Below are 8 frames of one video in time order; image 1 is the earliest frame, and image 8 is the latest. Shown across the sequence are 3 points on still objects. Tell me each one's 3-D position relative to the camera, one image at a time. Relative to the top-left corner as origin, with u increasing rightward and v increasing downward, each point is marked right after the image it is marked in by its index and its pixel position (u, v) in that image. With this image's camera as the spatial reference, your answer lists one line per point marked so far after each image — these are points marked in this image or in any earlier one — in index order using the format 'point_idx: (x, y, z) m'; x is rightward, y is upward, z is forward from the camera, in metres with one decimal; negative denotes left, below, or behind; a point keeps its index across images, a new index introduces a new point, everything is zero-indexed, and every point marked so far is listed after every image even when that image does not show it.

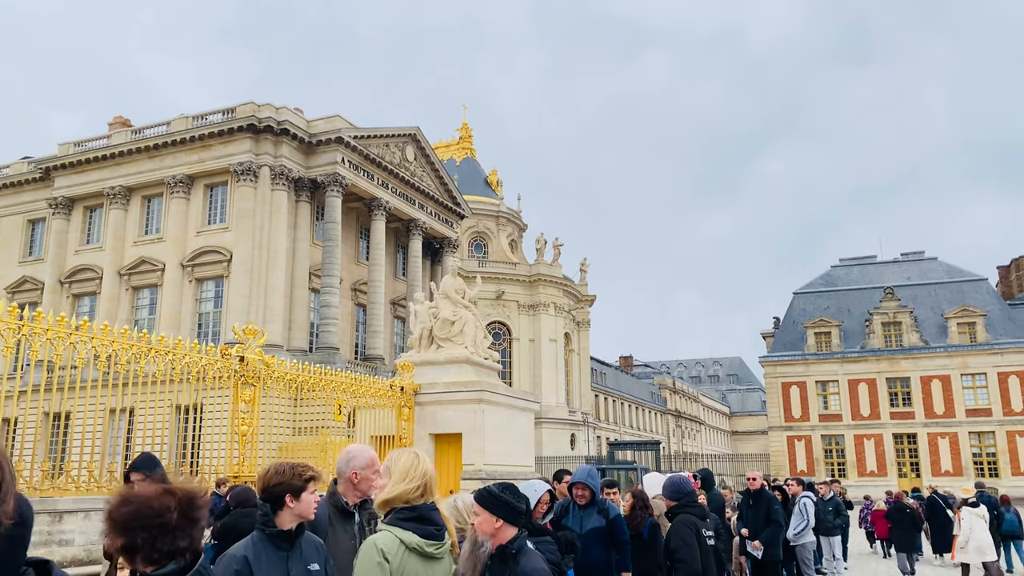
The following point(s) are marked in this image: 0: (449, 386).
0: (-1.0, -1.6, +13.3) m
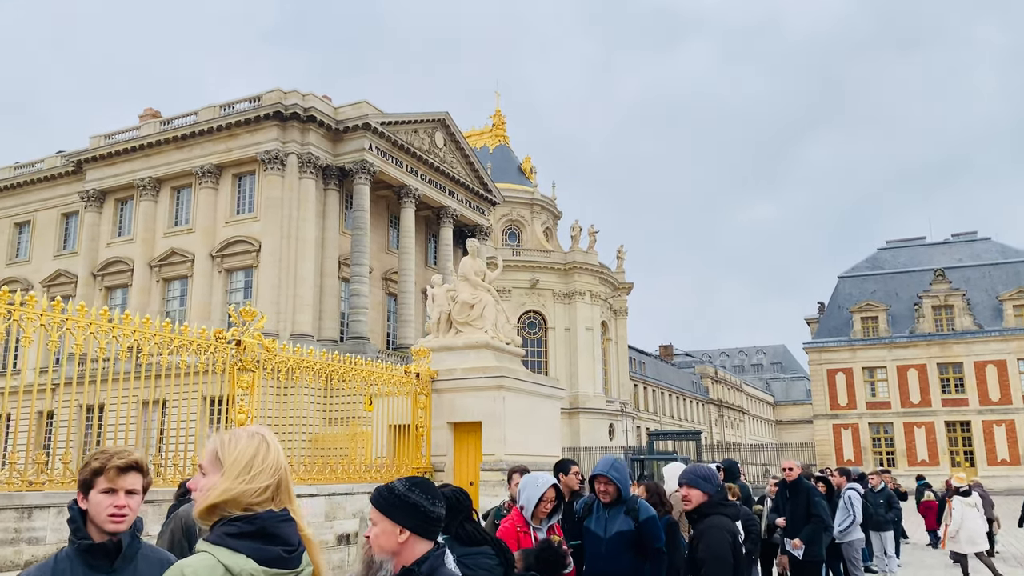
0: (-0.7, -1.3, +12.5) m
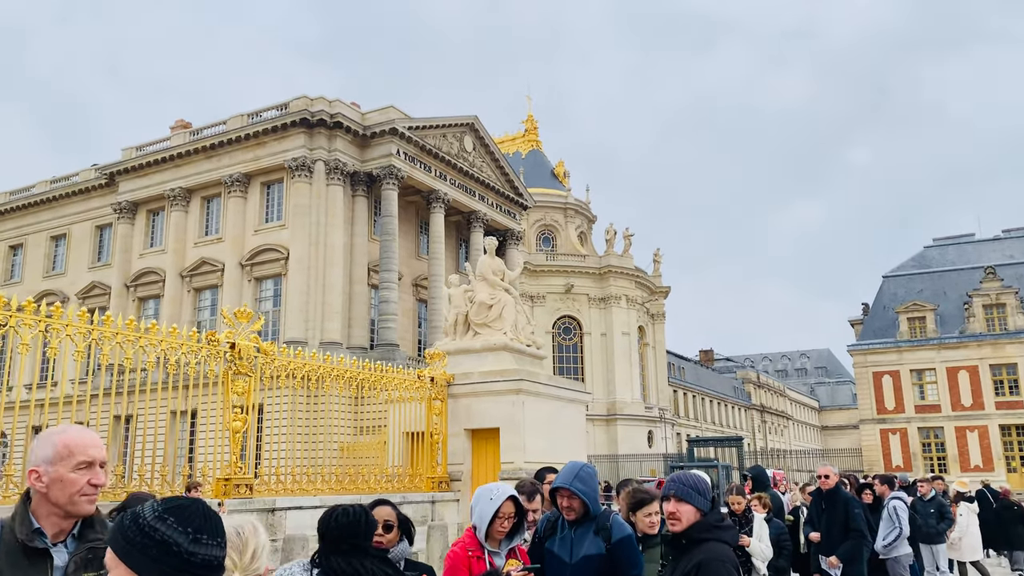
0: (-0.4, -1.3, +11.9) m
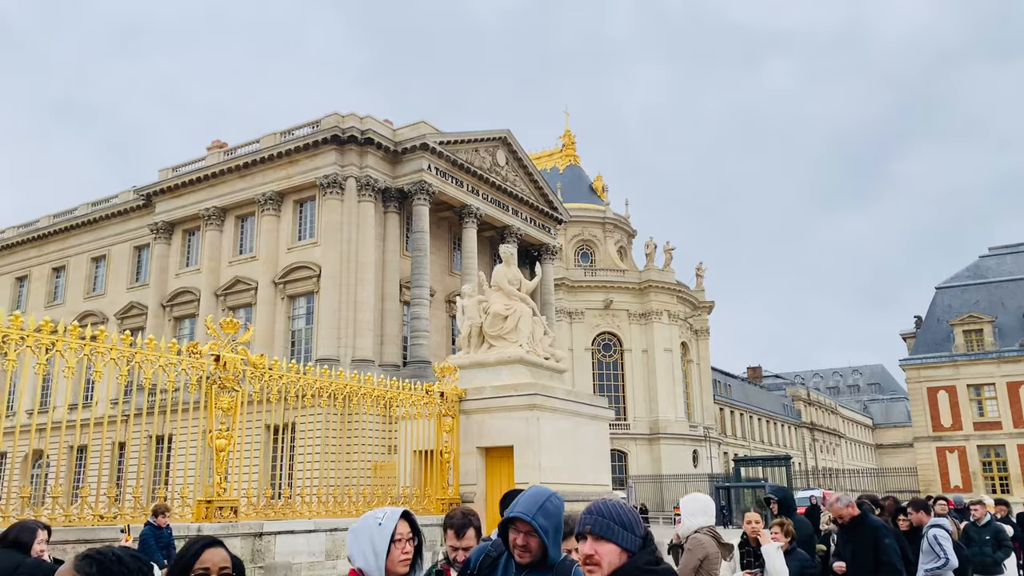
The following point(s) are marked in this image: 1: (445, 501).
0: (-0.2, -1.4, +11.3) m
1: (-0.9, -2.9, +10.9) m
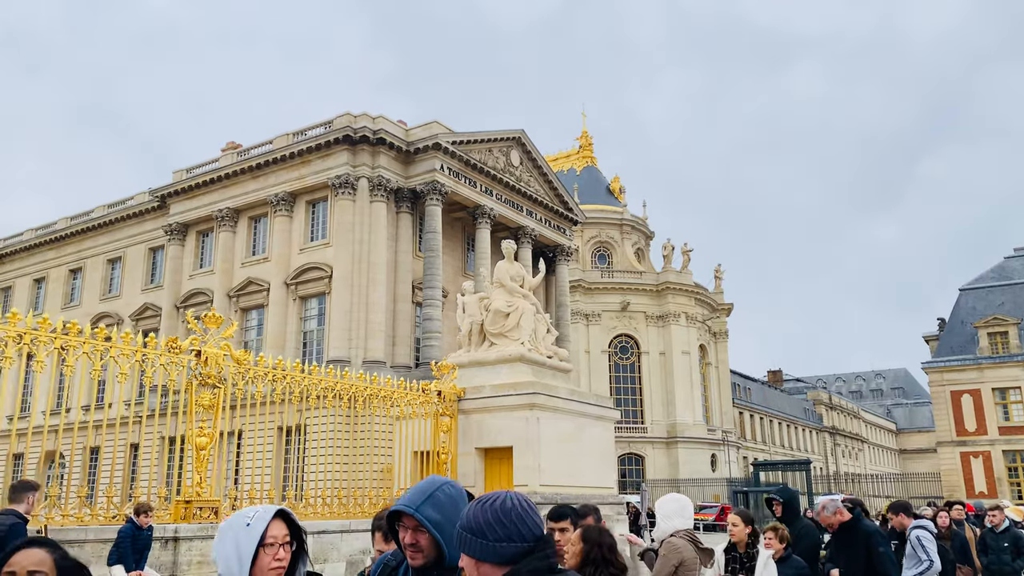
0: (-0.2, -1.4, +11.0) m
1: (-0.9, -2.8, +10.6) m
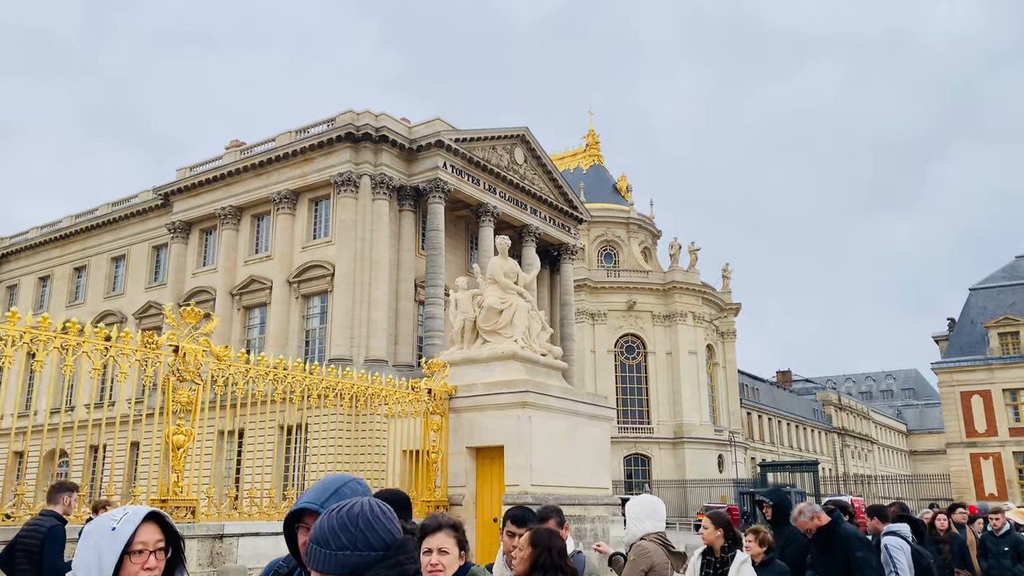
0: (-0.3, -1.3, +10.7) m
1: (-1.0, -2.8, +10.4) m
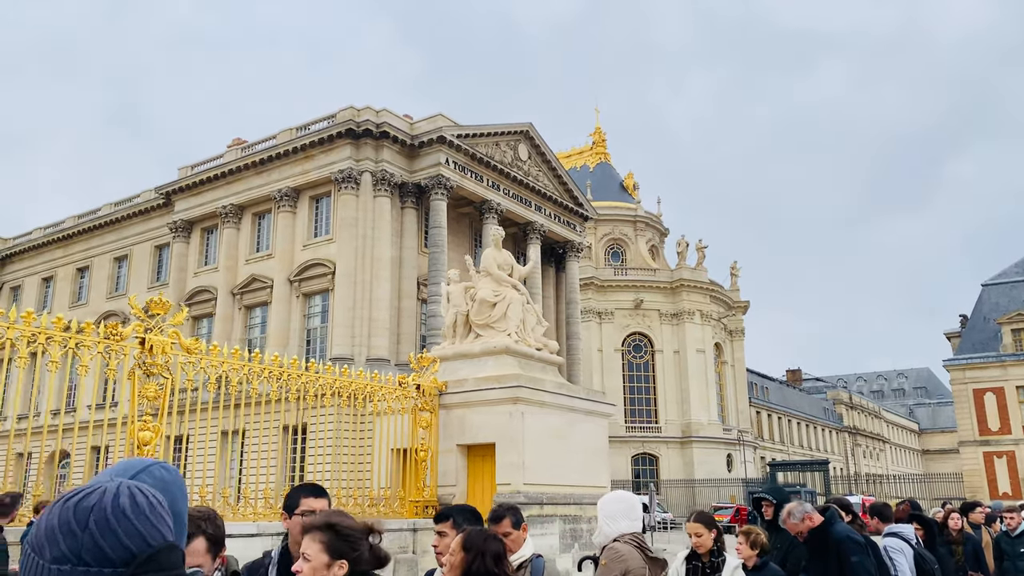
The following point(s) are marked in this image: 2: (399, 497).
0: (-0.4, -1.2, +10.3) m
1: (-1.1, -2.7, +10.0) m
2: (-1.4, -2.5, +9.8) m
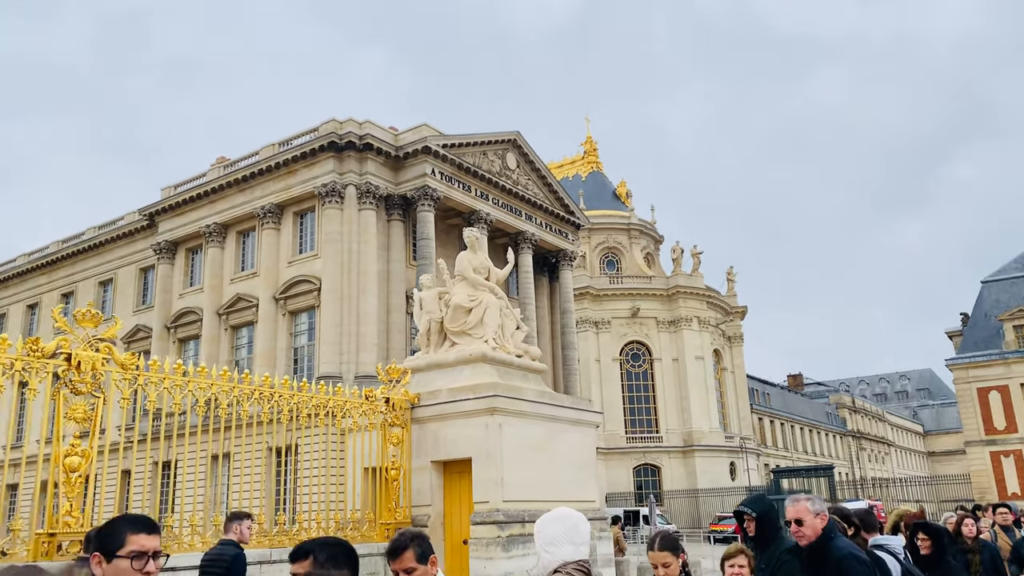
0: (-0.7, -1.3, +9.6) m
1: (-1.3, -2.7, +9.3) m
2: (-1.6, -2.6, +9.1) m
